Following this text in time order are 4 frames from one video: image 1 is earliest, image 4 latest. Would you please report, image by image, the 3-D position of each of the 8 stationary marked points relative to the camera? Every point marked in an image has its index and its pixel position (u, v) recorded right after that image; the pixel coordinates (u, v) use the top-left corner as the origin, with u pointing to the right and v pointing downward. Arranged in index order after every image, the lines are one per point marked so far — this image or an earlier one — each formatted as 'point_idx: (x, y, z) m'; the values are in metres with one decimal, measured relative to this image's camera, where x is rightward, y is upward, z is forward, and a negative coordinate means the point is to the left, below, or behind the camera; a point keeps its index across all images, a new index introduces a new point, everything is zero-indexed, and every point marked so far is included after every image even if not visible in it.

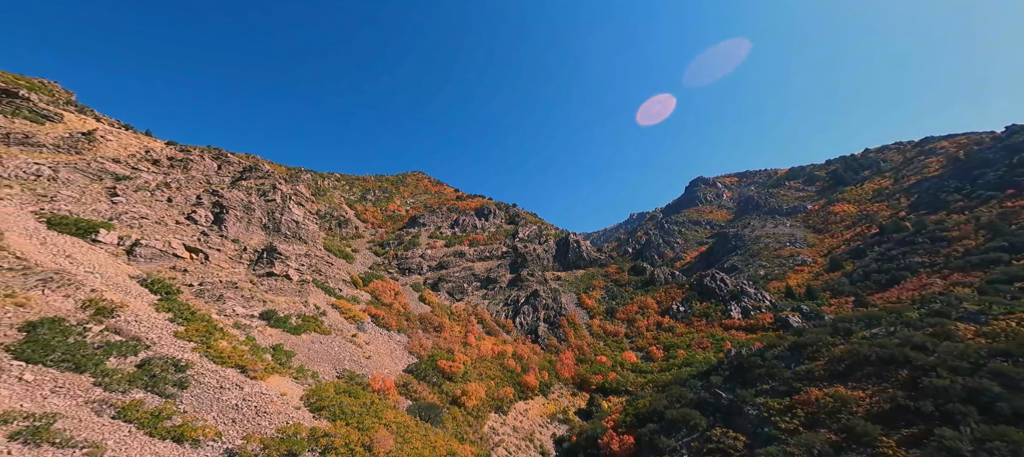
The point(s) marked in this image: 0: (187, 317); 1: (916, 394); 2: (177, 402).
0: (-16.7, -4.6, +19.9) m
1: (+19.1, -7.8, +18.5) m
2: (-12.6, -6.8, +14.7) m
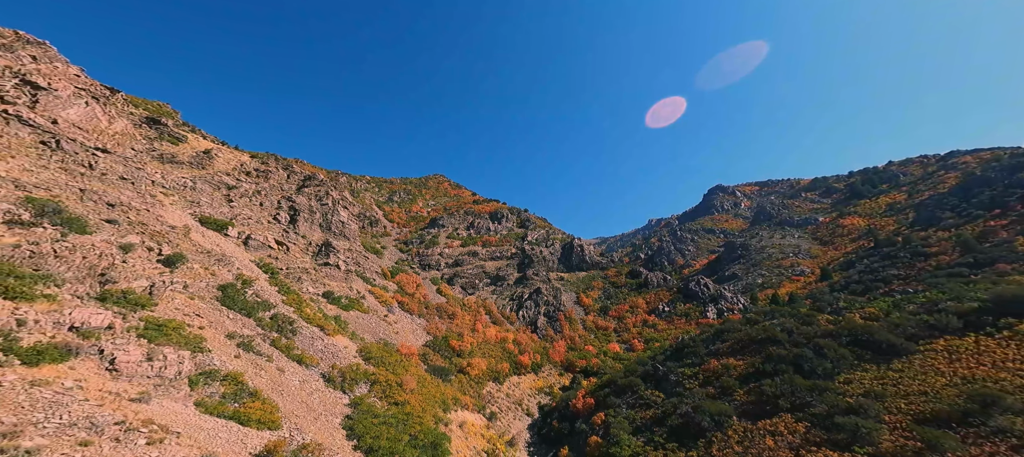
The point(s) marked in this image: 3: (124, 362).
0: (-17.8, -4.8, +30.3) m
1: (+17.8, -9.2, +27.1) m
2: (-14.0, -7.2, +24.9) m
3: (-12.9, -4.6, +13.2) m
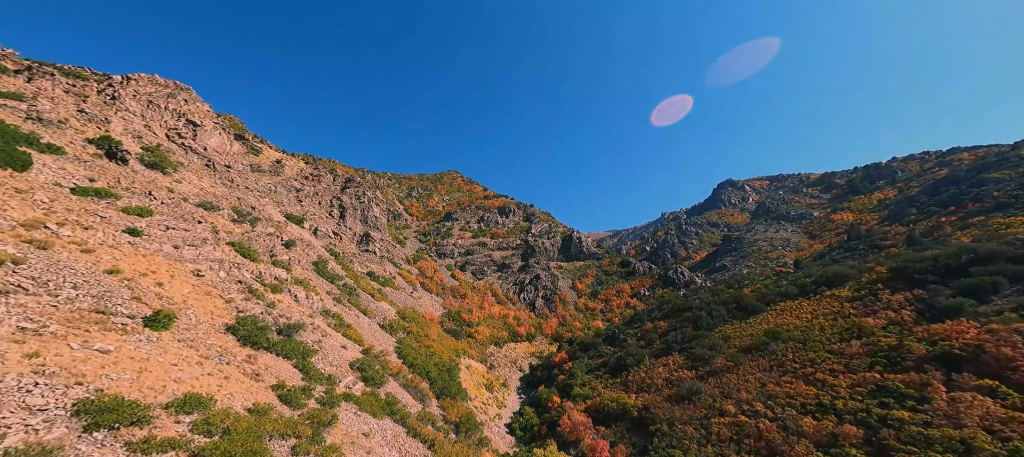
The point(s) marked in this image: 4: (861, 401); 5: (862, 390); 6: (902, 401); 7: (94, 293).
0: (-18.5, -4.4, +43.3) m
1: (+16.8, -9.4, +39.1) m
2: (-15.0, -7.0, +37.9) m
3: (-14.2, -4.7, +26.1) m
4: (+16.9, -8.4, +18.7) m
5: (+17.4, -8.1, +19.2) m
6: (+17.8, -7.9, +17.6) m
7: (-13.5, -2.1, +12.5) m
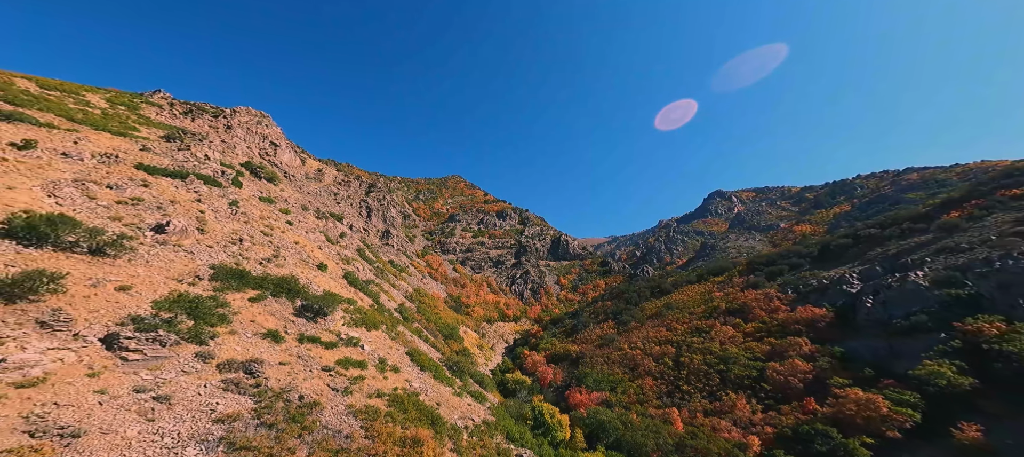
0: (-20.3, -3.9, +58.2) m
1: (+14.9, -10.2, +54.0) m
2: (-16.8, -6.6, +52.8) m
3: (-16.0, -4.2, +41.0) m
4: (+15.0, -9.2, +33.6) m
5: (+15.5, -8.9, +34.2) m
6: (+15.9, -8.7, +32.6) m
7: (-15.1, -1.7, +27.5) m
